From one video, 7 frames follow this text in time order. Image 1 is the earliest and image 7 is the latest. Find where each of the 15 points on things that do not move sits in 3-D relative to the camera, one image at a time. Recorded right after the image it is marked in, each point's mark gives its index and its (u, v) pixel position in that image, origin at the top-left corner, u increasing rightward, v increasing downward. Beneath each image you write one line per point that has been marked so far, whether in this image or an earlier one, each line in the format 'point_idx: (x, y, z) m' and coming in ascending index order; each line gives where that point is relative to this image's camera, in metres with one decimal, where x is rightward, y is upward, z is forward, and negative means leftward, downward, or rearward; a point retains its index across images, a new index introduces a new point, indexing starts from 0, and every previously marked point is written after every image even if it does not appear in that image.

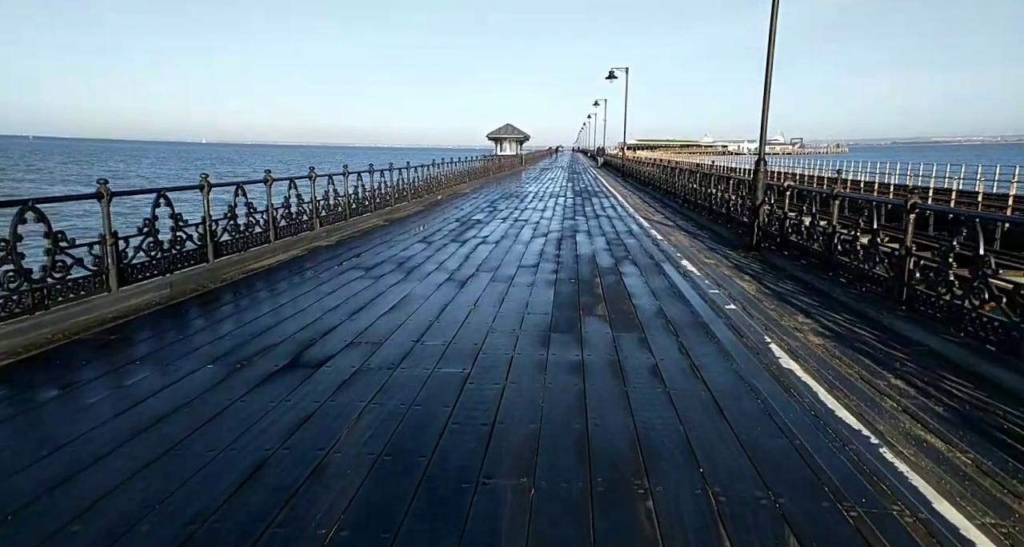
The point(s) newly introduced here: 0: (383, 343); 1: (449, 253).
0: (-0.9, -0.5, +3.9) m
1: (-0.8, +0.2, +7.3) m
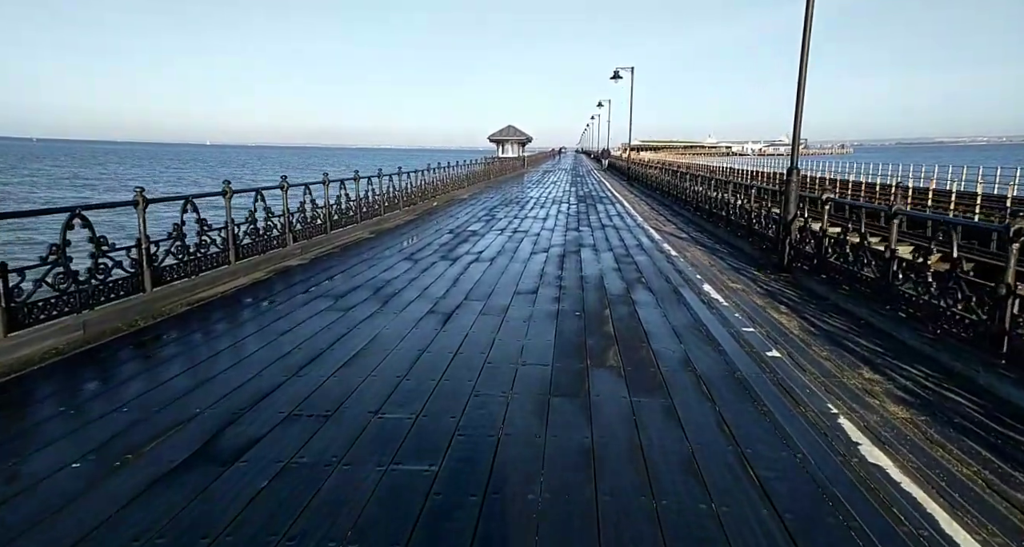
0: (-1.0, -0.8, +3.0) m
1: (-0.9, 0.0, +6.4) m
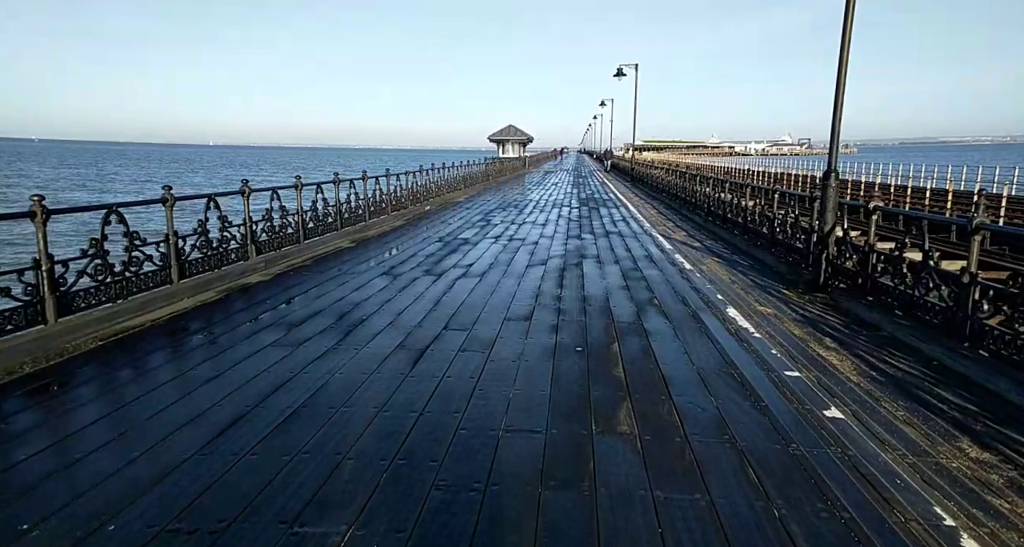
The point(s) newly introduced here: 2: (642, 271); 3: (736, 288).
0: (-1.1, -1.0, +2.1) m
1: (-1.0, -0.2, +5.6) m
2: (+1.6, 0.0, +7.0) m
3: (+2.4, -0.2, +6.0) m
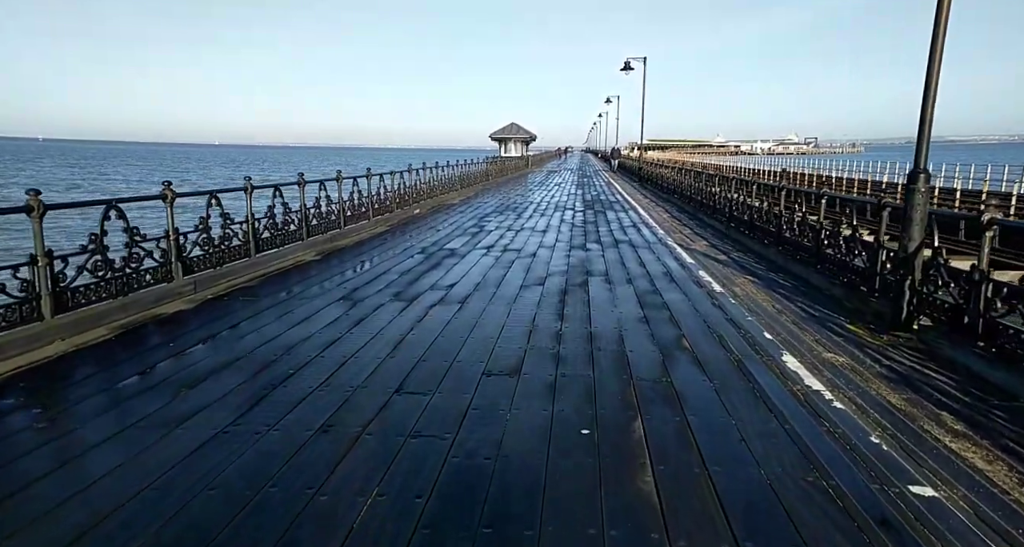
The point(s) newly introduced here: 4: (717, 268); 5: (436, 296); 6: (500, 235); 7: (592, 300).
0: (-1.2, -1.2, +0.8) m
1: (-1.1, -0.5, +4.3) m
2: (+1.5, -0.2, +5.7) m
3: (+2.3, -0.4, +4.7) m
4: (+2.6, +0.1, +7.0) m
5: (-0.8, -0.2, +5.6) m
6: (-0.2, +0.7, +9.8) m
7: (+0.8, -0.3, +5.4) m
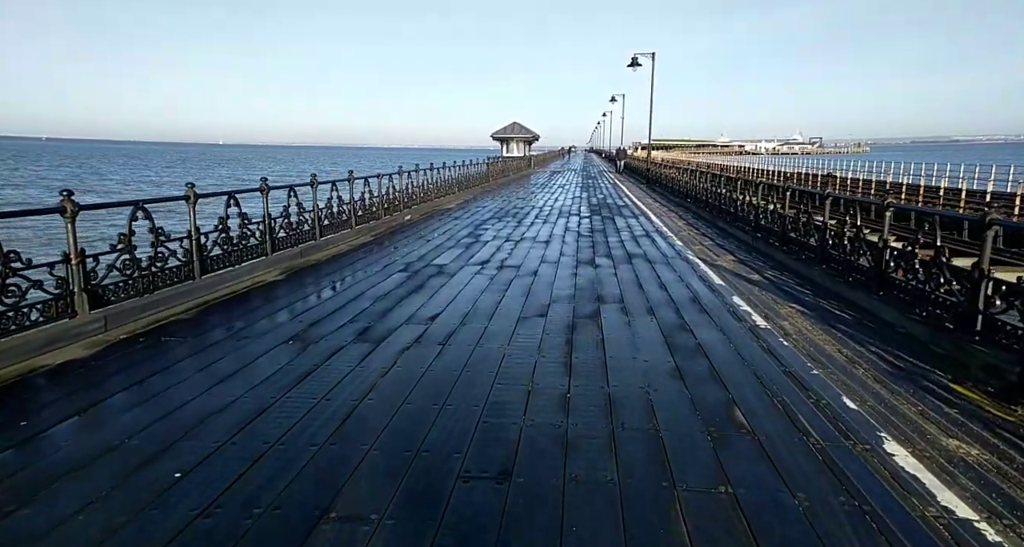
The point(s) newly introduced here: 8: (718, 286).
0: (-1.3, -1.5, -0.3) m
1: (-1.1, -0.7, +3.2) m
2: (+1.5, -0.5, +4.5) m
3: (+2.3, -0.7, +3.6) m
4: (+2.6, -0.2, +5.9) m
5: (-0.8, -0.5, +4.5) m
6: (-0.2, +0.4, +8.7) m
7: (+0.7, -0.5, +4.3) m
8: (+2.3, -0.1, +6.3) m
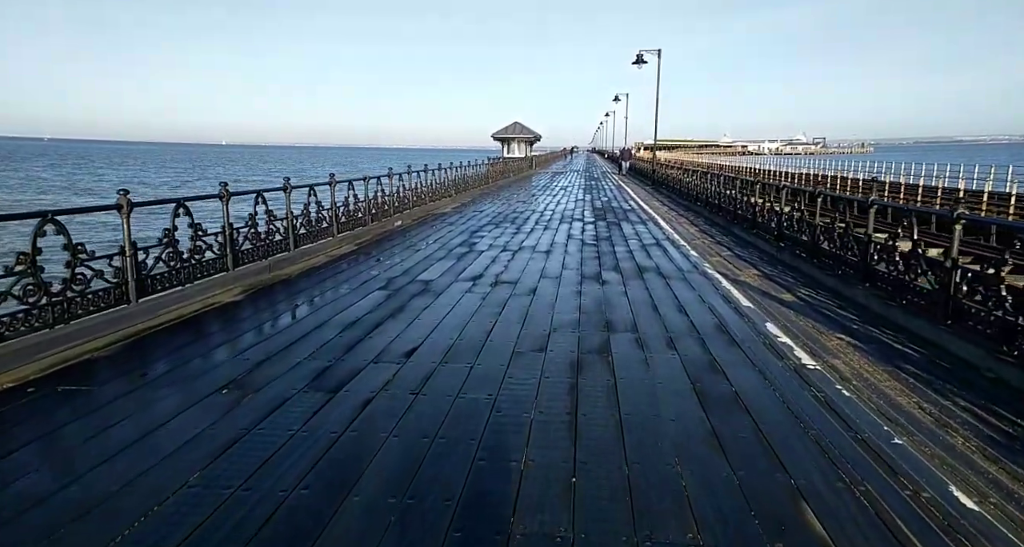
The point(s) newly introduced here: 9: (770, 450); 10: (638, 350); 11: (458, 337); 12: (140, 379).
0: (-1.3, -1.6, -1.2) m
1: (-1.2, -0.9, +2.3) m
2: (+1.4, -0.7, +3.7) m
3: (+2.2, -0.9, +2.7) m
4: (+2.5, -0.4, +5.0) m
5: (-0.9, -0.7, +3.7) m
6: (-0.3, +0.2, +7.9) m
7: (+0.7, -0.7, +3.4) m
8: (+2.3, -0.3, +5.4) m
9: (+1.3, -0.8, +2.8) m
10: (+1.0, -0.5, +4.3) m
11: (-0.5, -0.5, +4.6) m
12: (-2.6, -0.7, +3.9) m
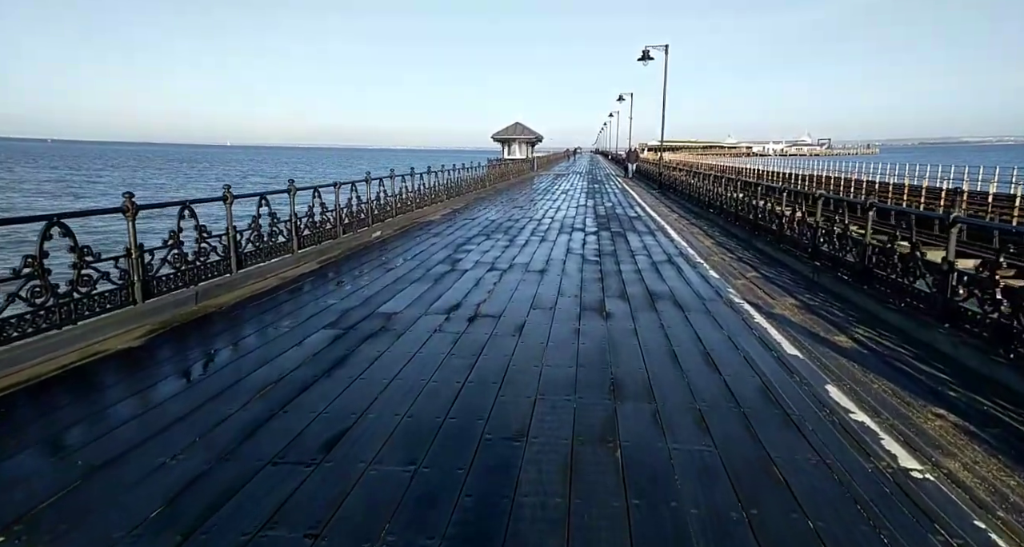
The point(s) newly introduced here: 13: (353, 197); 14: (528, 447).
0: (-1.6, -1.9, -2.4) m
1: (-1.4, -1.2, +1.1) m
2: (+1.2, -1.0, +2.4) m
3: (+2.0, -1.1, +1.5) m
4: (+2.3, -0.7, +3.7) m
5: (-1.1, -1.0, +2.4) m
6: (-0.4, -0.1, +6.6) m
7: (+0.5, -1.0, +2.2) m
8: (+2.1, -0.6, +4.1) m
9: (+1.1, -1.1, +1.6) m
10: (+0.8, -0.8, +3.1) m
11: (-0.6, -0.8, +3.4) m
12: (-2.7, -1.0, +2.6) m
13: (-2.8, +1.4, +9.7) m
14: (+0.1, -0.8, +3.0) m
